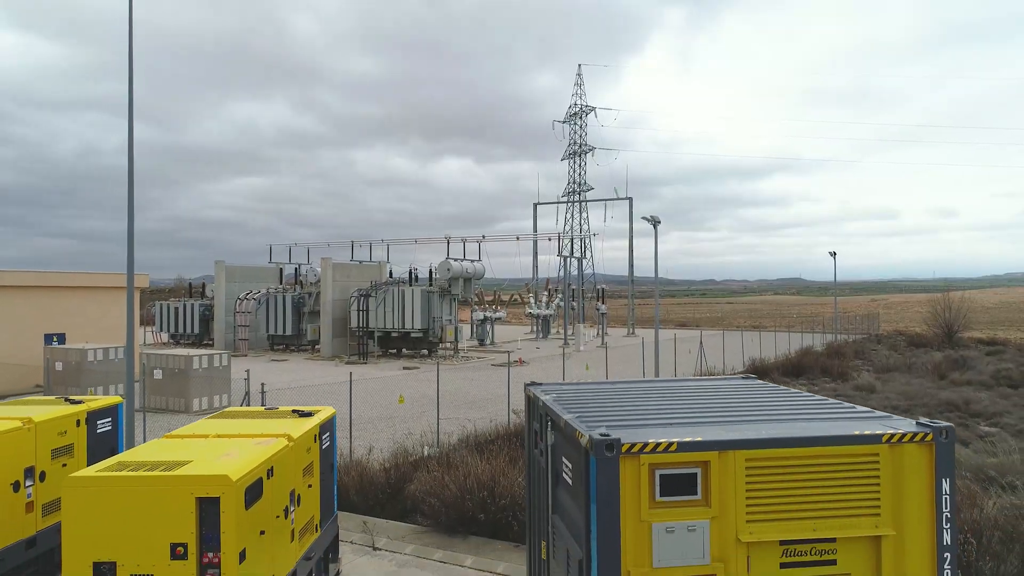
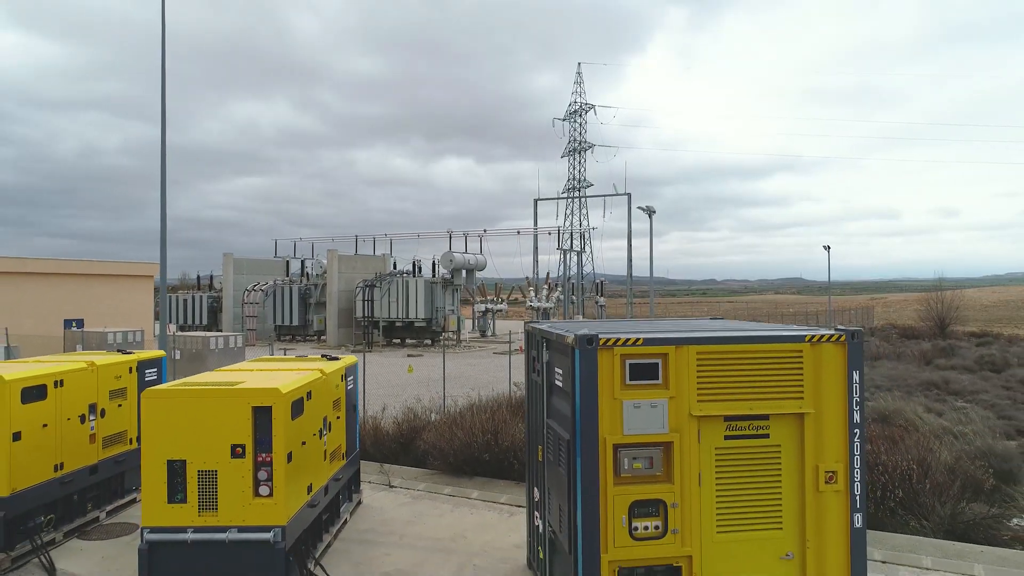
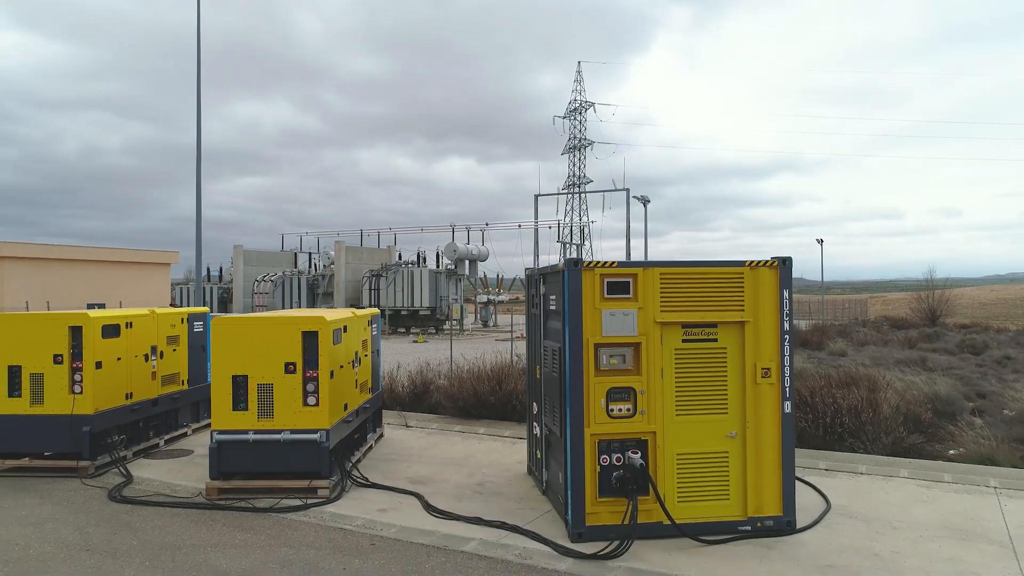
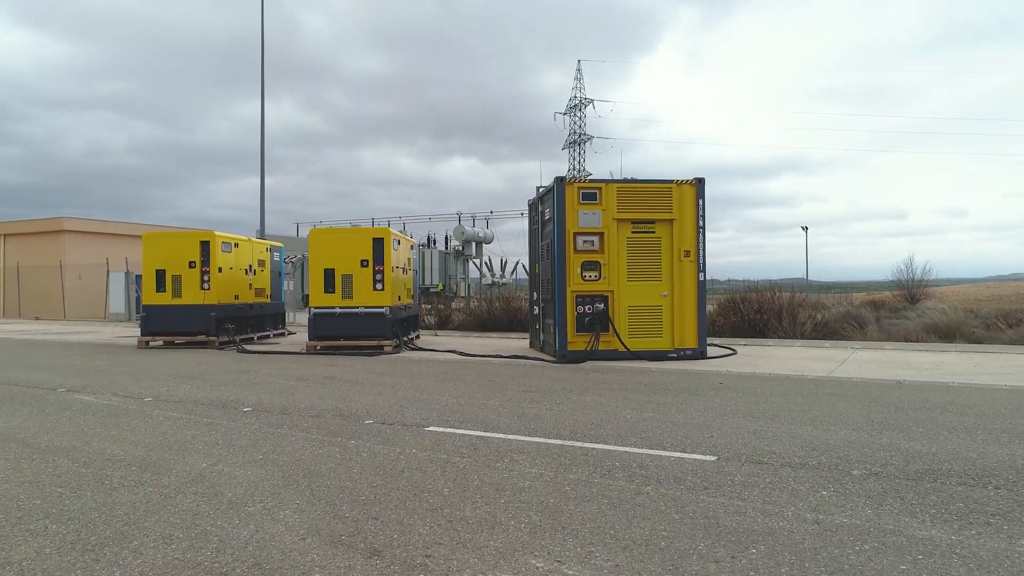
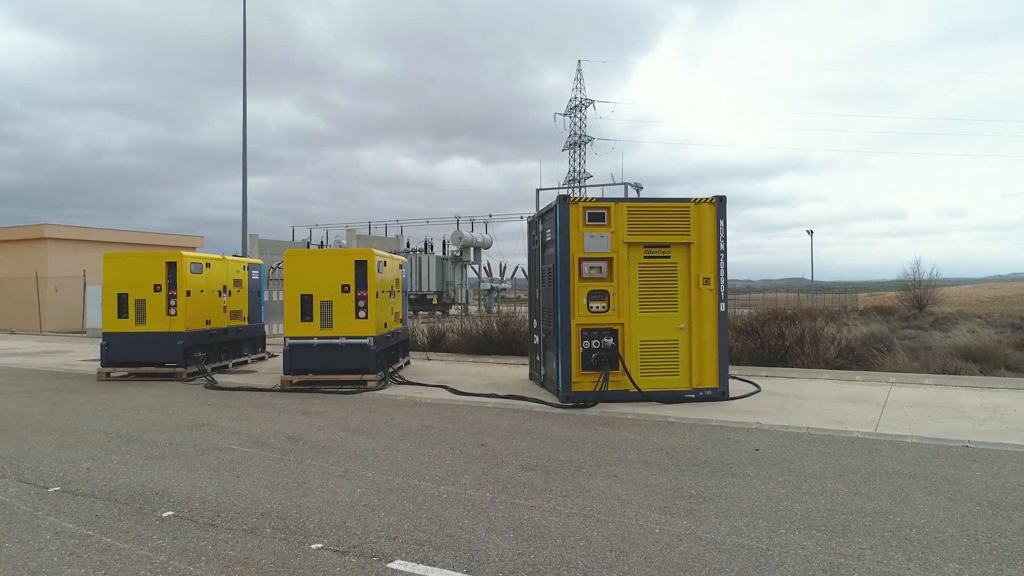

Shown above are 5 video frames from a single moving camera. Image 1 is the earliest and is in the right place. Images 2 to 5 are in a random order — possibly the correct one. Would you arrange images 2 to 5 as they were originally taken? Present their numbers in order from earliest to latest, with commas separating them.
2, 3, 5, 4
